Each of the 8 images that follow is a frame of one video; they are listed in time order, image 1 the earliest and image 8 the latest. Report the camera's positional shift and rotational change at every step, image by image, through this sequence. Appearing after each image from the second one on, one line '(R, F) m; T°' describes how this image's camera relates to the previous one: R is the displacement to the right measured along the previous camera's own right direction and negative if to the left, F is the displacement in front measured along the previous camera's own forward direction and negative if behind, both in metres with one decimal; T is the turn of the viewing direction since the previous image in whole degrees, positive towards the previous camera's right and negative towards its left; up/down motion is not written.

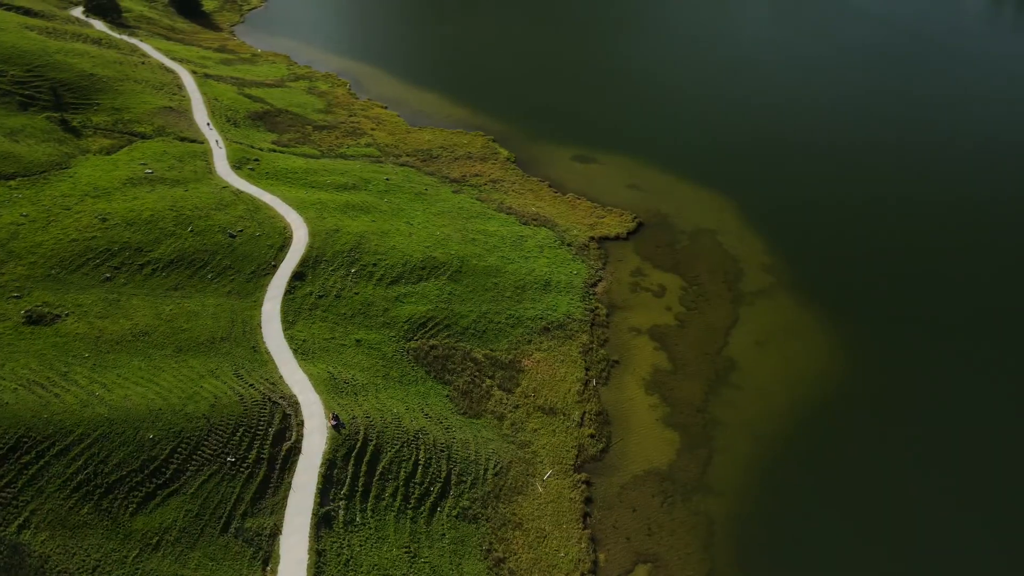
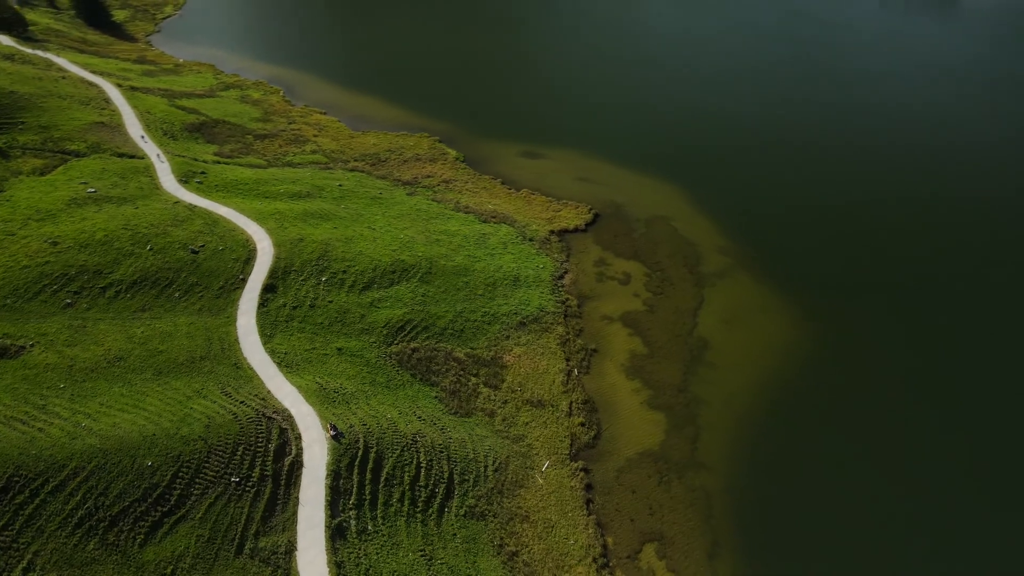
(-3.1, -0.1) m; +6°
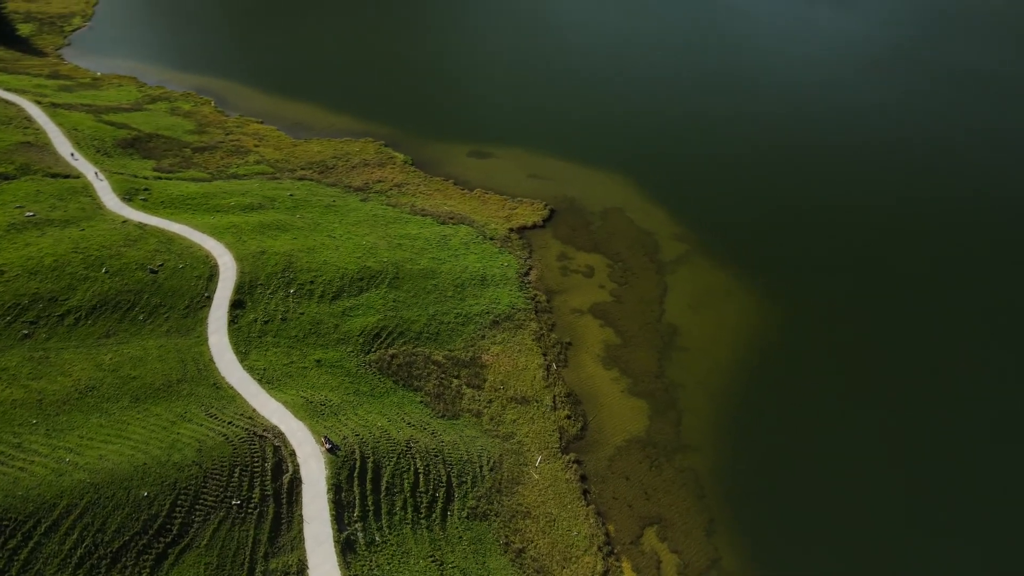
(-2.8, +0.1) m; +6°
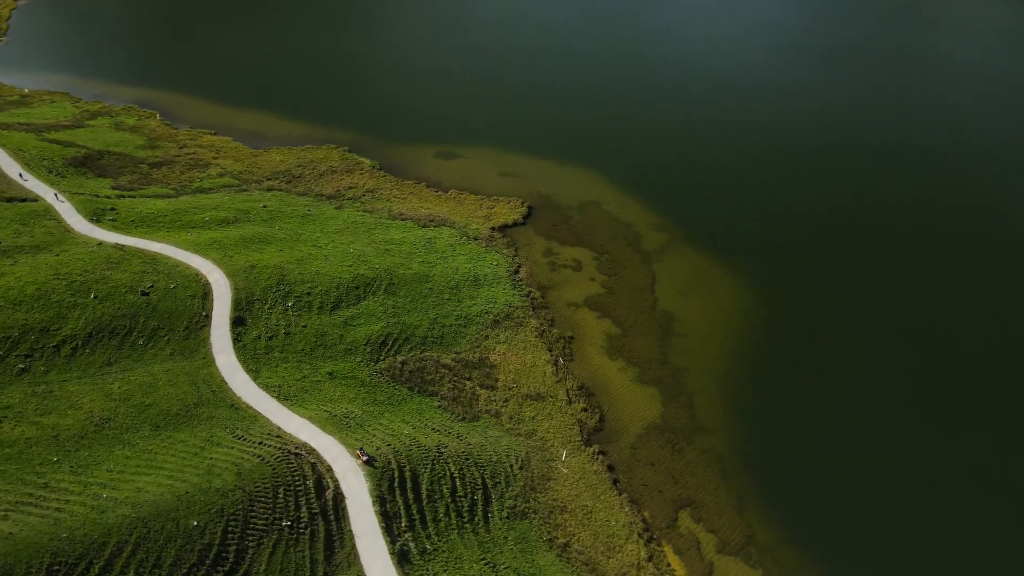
(-4.4, +0.2) m; +5°
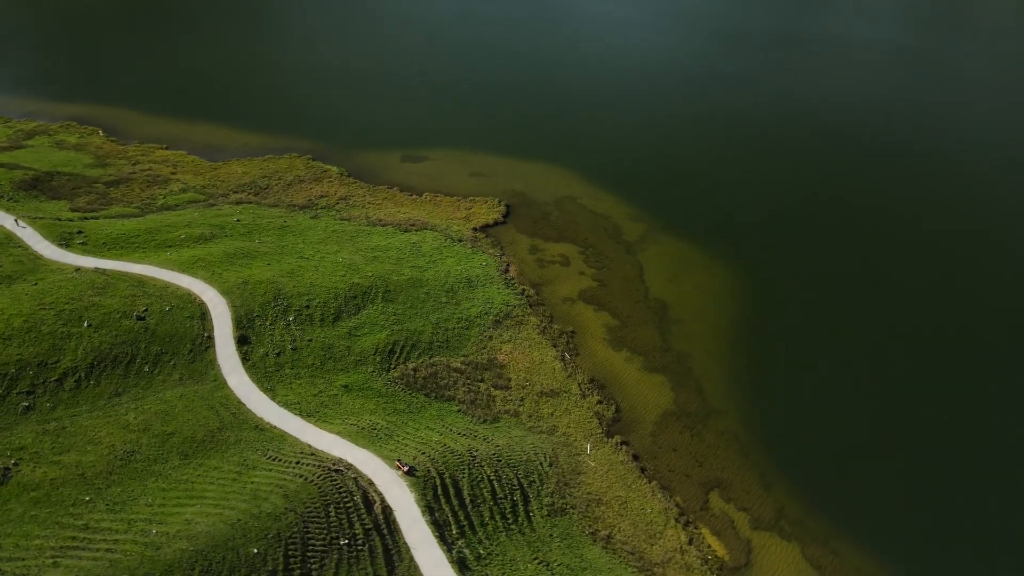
(-4.4, +0.3) m; +5°
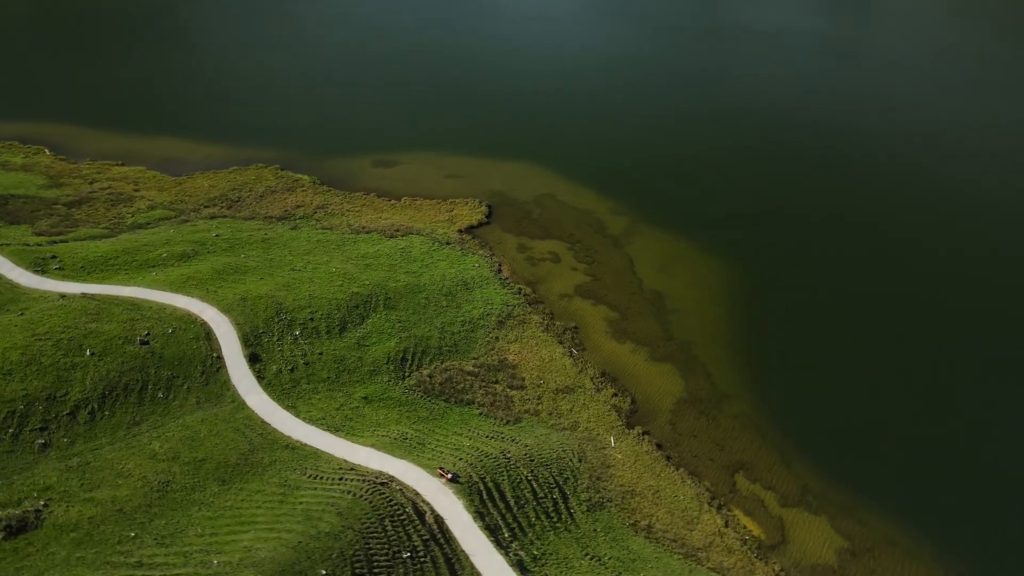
(-4.1, +0.3) m; +5°
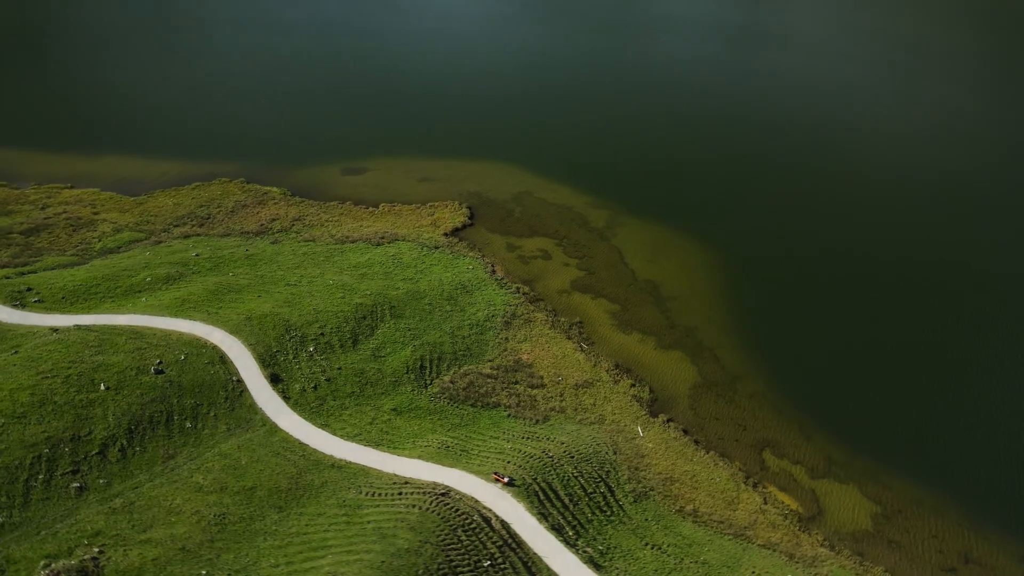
(-4.9, +0.4) m; +6°
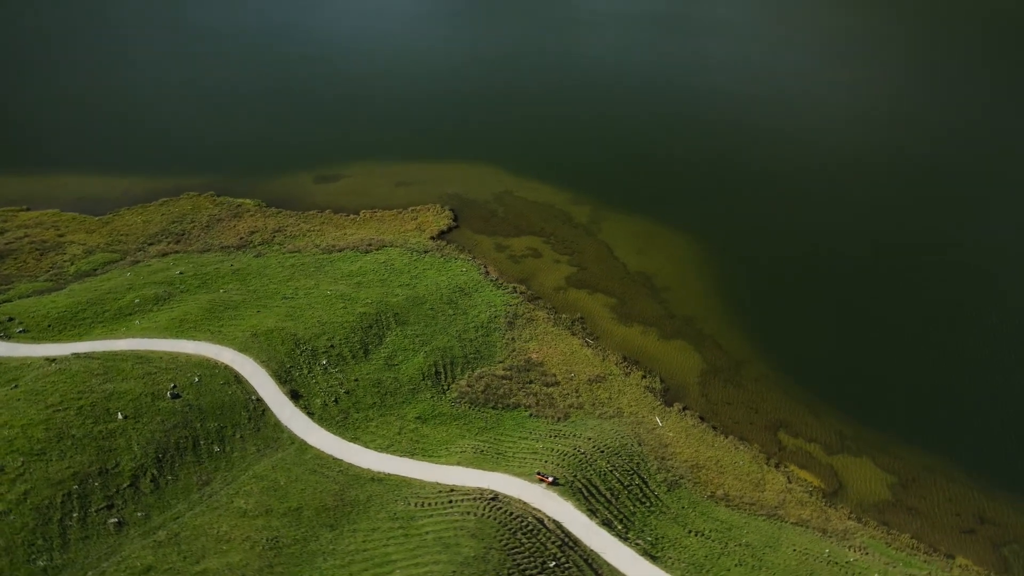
(-3.9, +0.3) m; +5°
